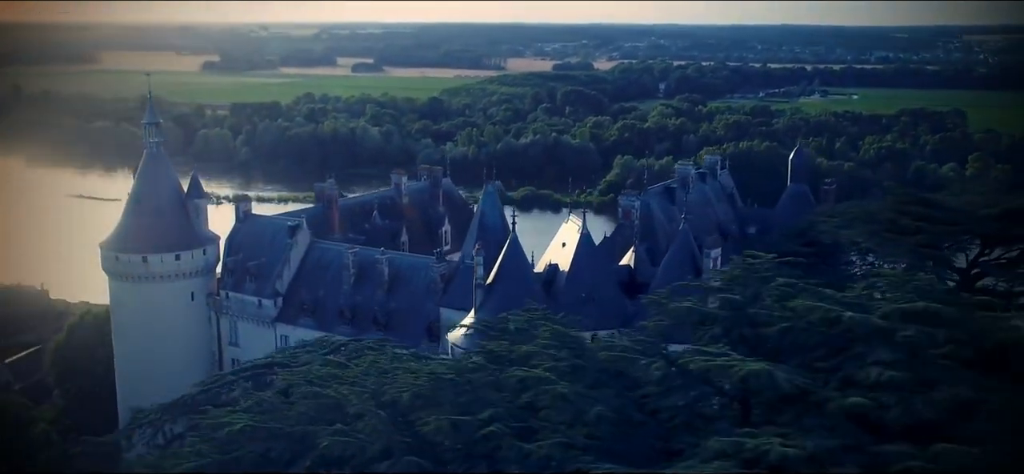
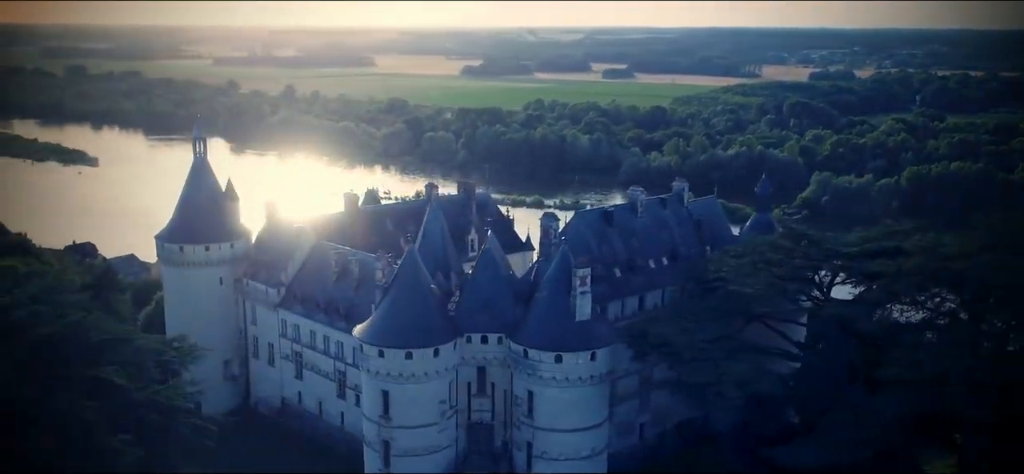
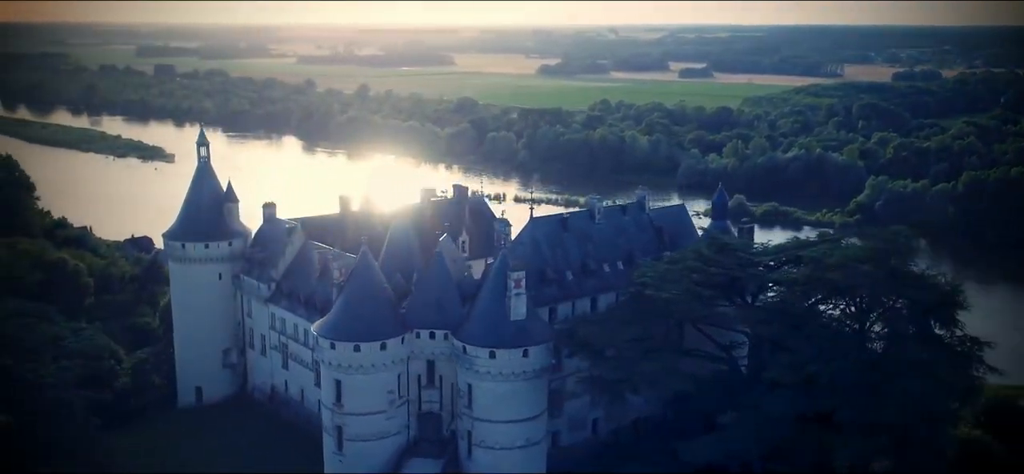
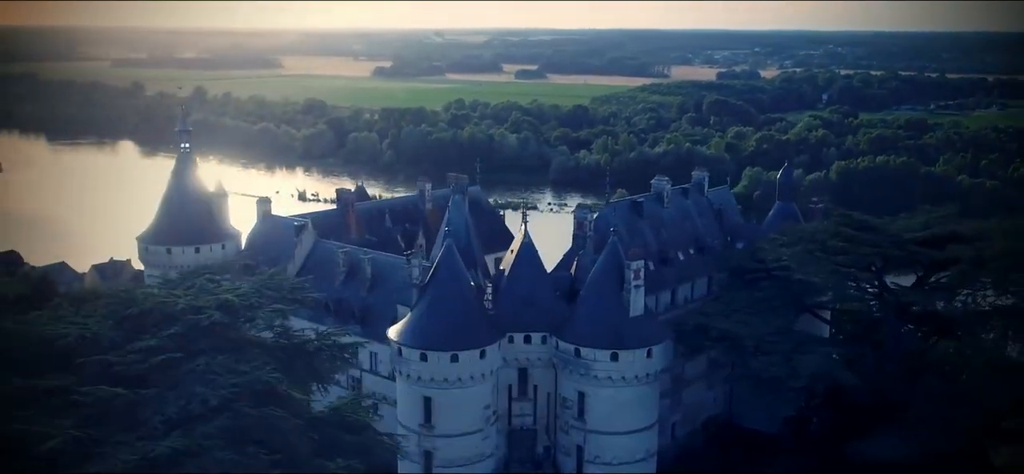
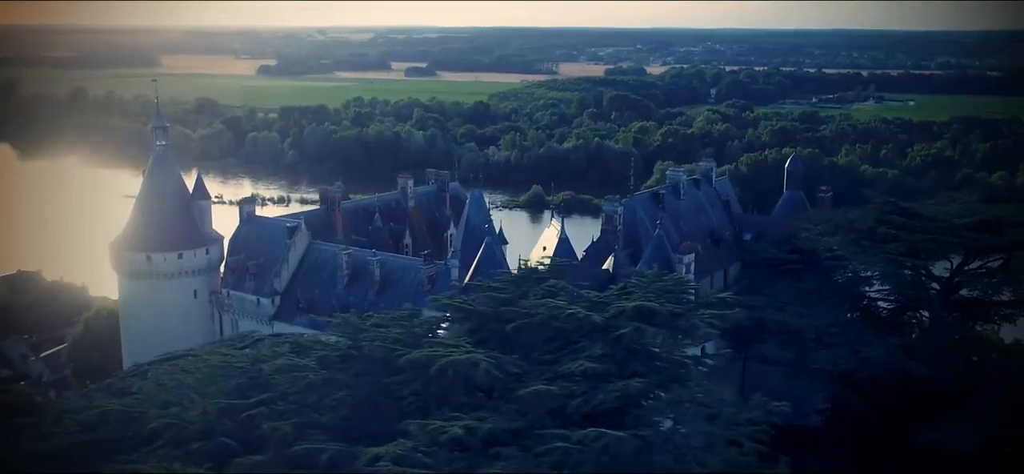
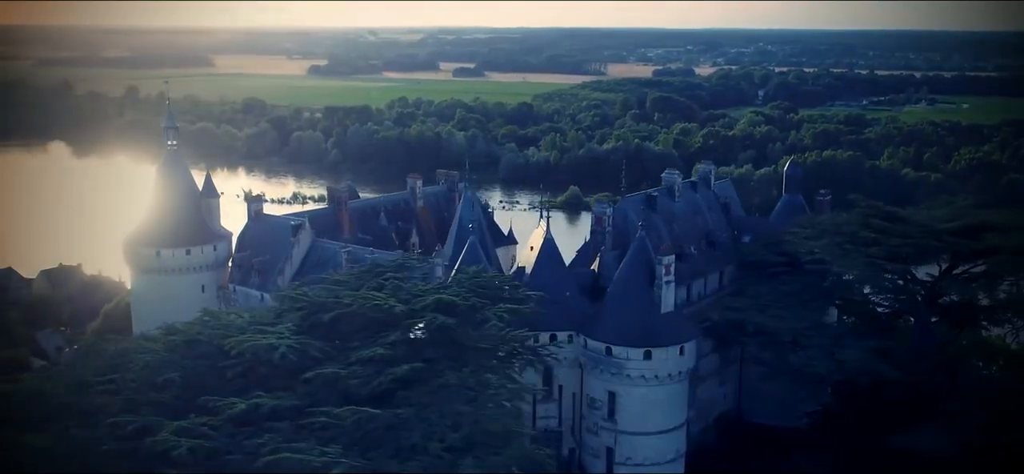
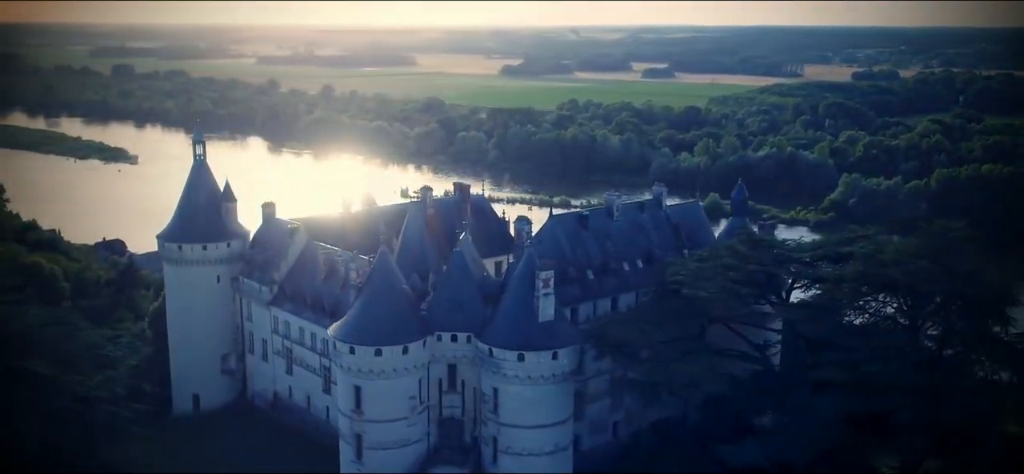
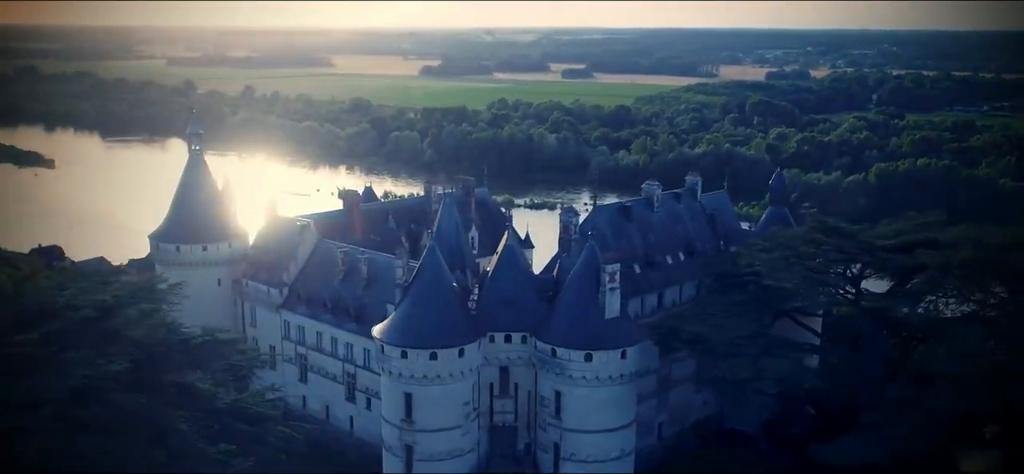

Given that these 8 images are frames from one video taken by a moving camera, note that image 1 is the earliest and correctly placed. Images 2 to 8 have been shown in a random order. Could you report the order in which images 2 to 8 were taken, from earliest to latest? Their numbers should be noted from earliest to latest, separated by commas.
5, 6, 4, 8, 2, 7, 3
